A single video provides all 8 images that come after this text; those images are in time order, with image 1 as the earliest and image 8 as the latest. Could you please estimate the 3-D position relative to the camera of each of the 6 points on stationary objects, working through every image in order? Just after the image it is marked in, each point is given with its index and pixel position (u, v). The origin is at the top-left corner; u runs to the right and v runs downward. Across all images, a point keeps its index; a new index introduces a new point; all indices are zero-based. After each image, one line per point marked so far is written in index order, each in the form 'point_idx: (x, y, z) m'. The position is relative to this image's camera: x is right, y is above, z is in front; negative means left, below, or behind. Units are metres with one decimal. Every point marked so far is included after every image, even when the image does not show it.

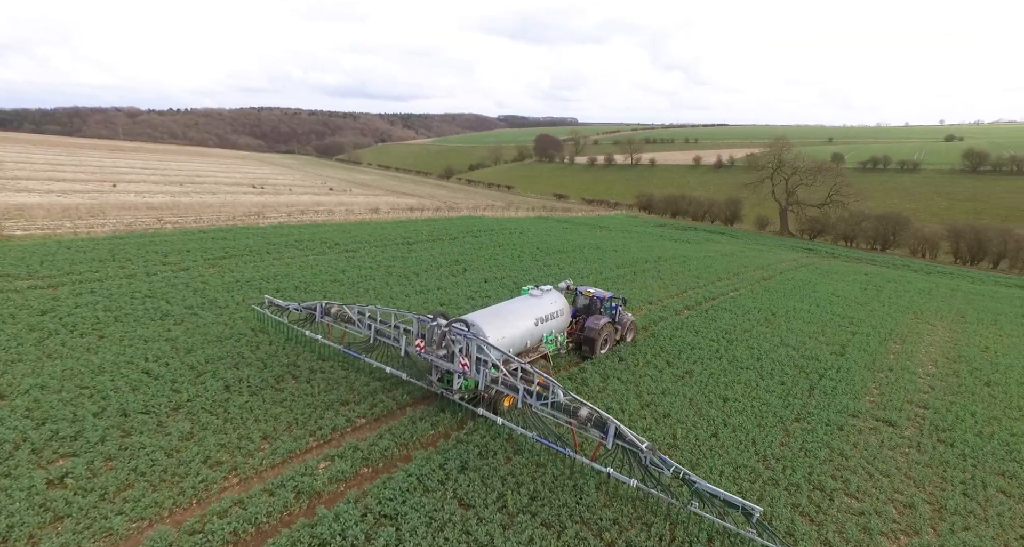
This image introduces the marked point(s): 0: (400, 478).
0: (-2.0, -3.7, +9.4) m
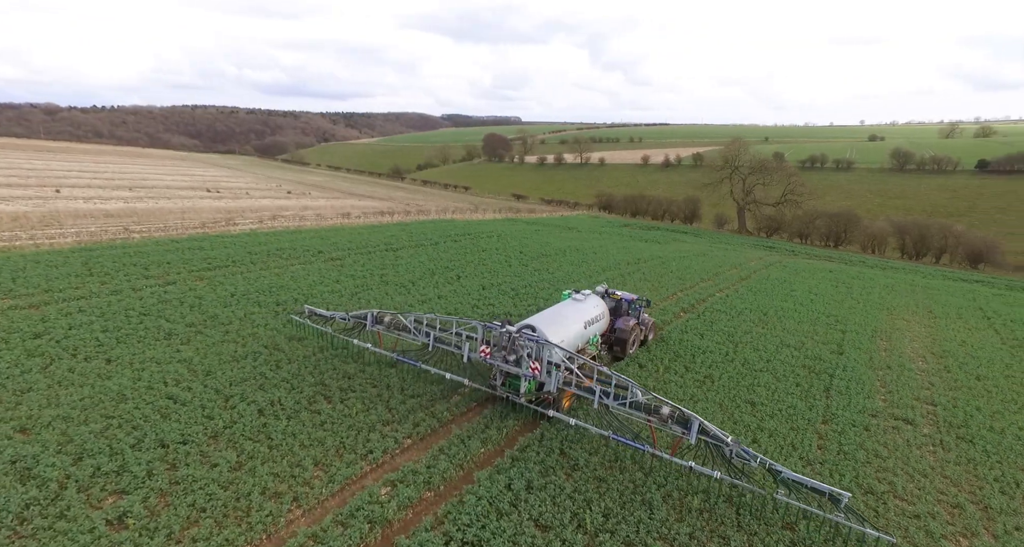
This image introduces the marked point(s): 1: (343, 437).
0: (-0.7, -4.0, +9.1) m
1: (-3.4, -3.3, +10.8) m
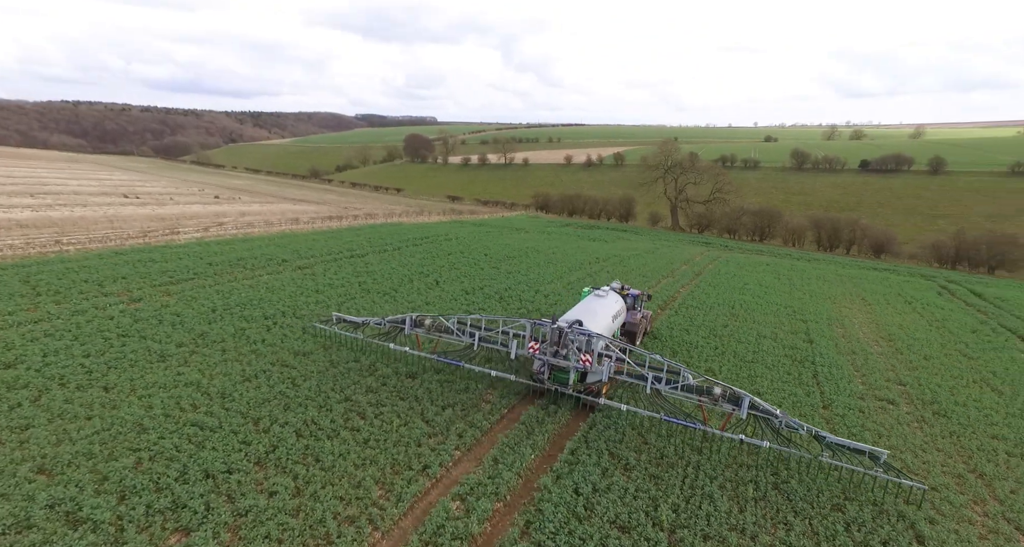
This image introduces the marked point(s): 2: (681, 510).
0: (+0.6, -4.1, +9.2) m
1: (-2.3, -3.6, +10.5) m
2: (+3.1, -4.3, +9.6) m
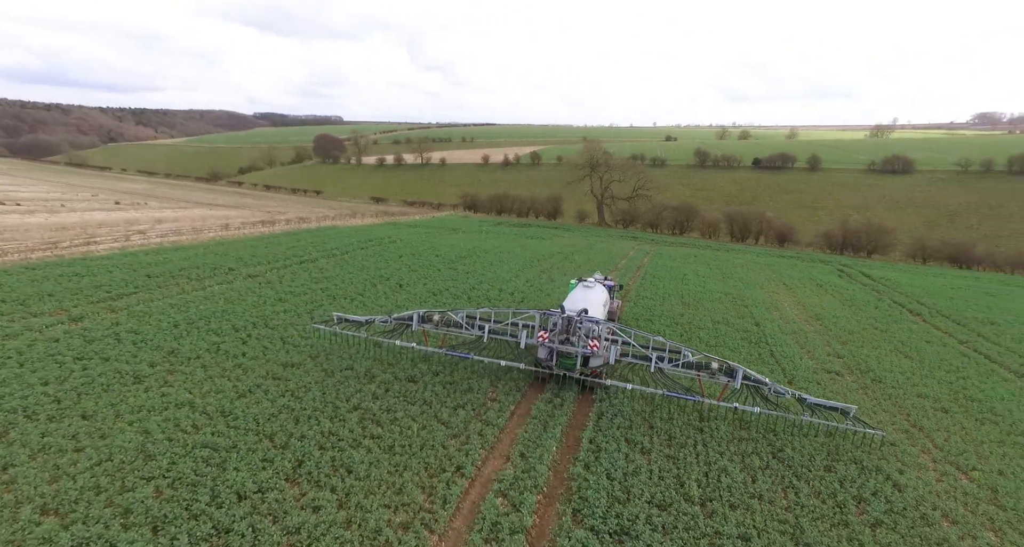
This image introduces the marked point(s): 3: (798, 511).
0: (+1.4, -4.1, +9.6) m
1: (-1.7, -3.6, +10.4) m
2: (+3.8, -4.1, +10.4) m
3: (+5.4, -4.5, +9.9) m
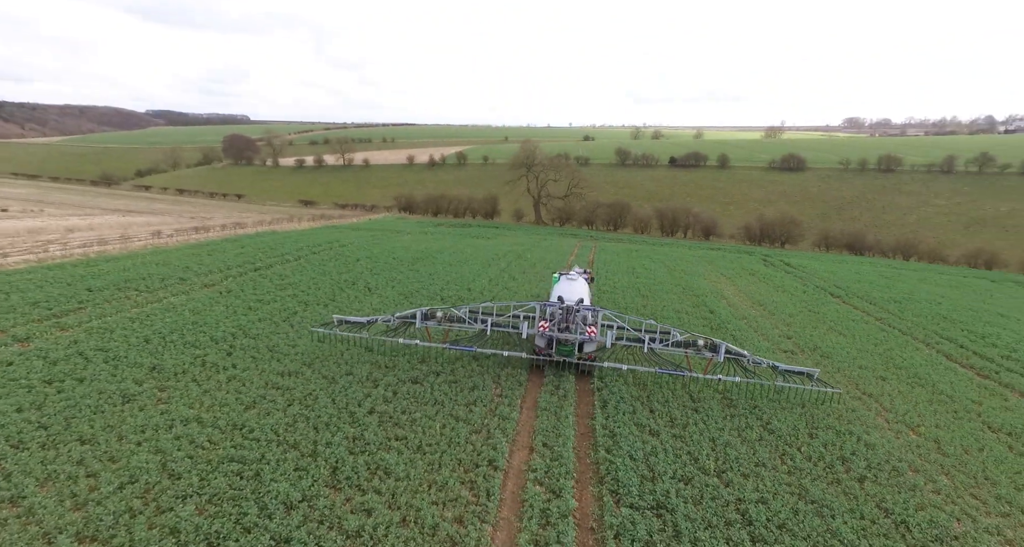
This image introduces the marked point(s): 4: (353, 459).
0: (+2.0, -4.0, +10.2) m
1: (-1.1, -3.6, +10.6) m
2: (+4.3, -3.9, +11.3) m
3: (+6.0, -4.2, +11.0) m
4: (-3.0, -3.5, +10.0) m
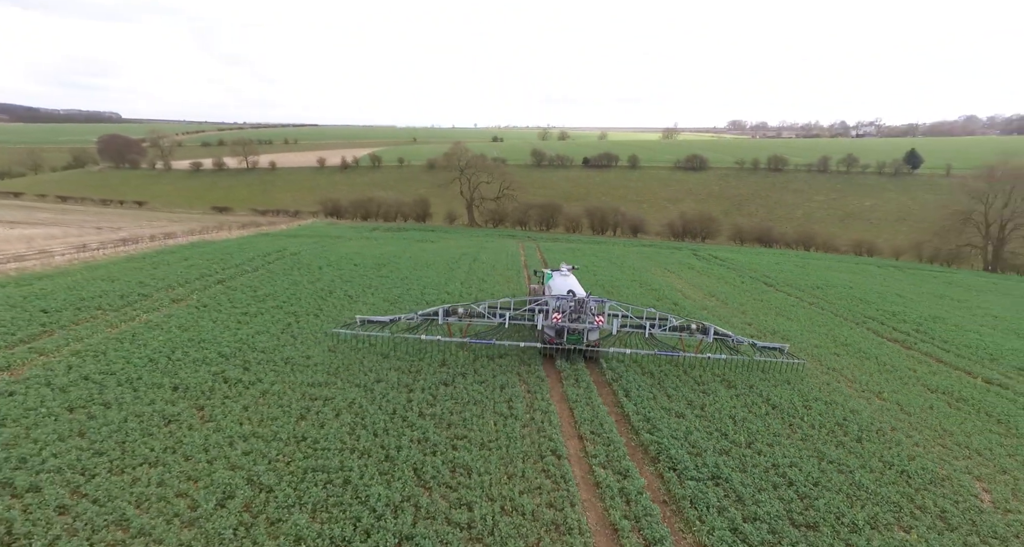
0: (+3.4, -3.9, +11.3) m
1: (+0.2, -3.7, +11.2) m
2: (+5.5, -3.8, +12.7) m
3: (+7.2, -4.0, +12.7) m
4: (-1.6, -3.7, +10.4) m
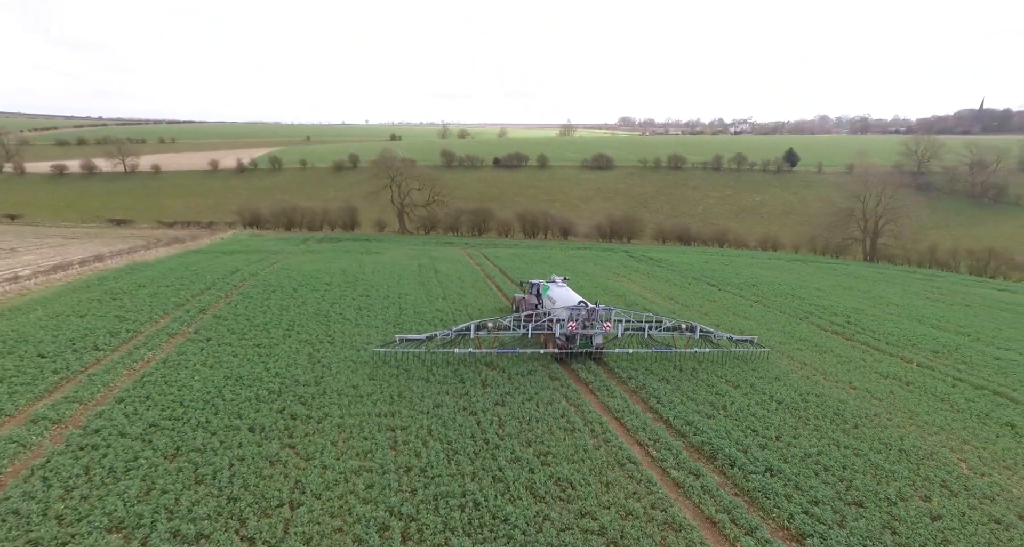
0: (+5.3, -4.5, +13.2) m
1: (+2.1, -4.4, +12.6) m
2: (+7.1, -4.3, +14.9) m
3: (+8.8, -4.5, +15.2) m
4: (+0.5, -4.4, +11.5) m
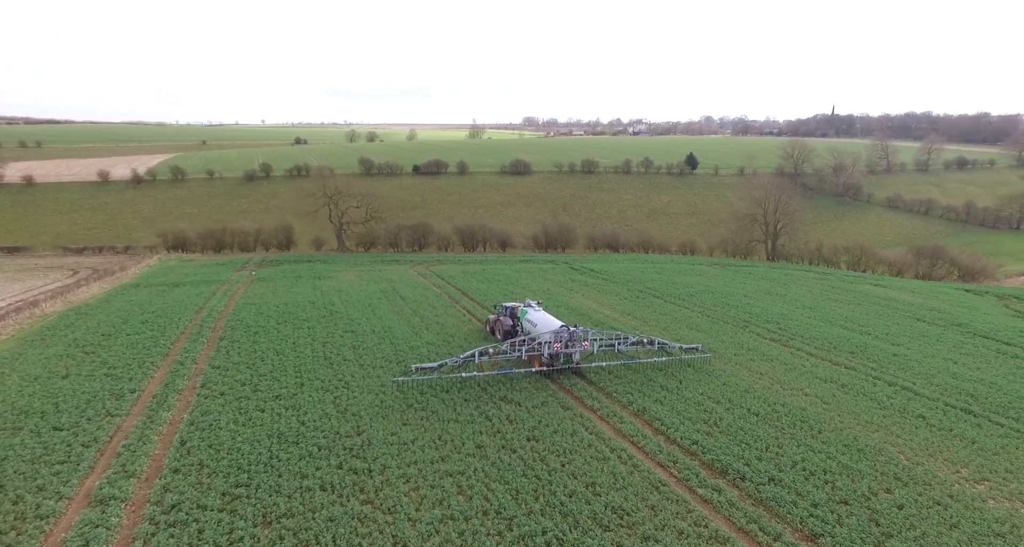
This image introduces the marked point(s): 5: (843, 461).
0: (+6.6, -5.8, +15.7) m
1: (+3.5, -5.8, +14.7) m
2: (+8.2, -5.6, +17.7) m
3: (+9.8, -5.7, +18.2) m
4: (+2.1, -5.9, +13.4) m
5: (+10.5, -6.0, +16.8) m
